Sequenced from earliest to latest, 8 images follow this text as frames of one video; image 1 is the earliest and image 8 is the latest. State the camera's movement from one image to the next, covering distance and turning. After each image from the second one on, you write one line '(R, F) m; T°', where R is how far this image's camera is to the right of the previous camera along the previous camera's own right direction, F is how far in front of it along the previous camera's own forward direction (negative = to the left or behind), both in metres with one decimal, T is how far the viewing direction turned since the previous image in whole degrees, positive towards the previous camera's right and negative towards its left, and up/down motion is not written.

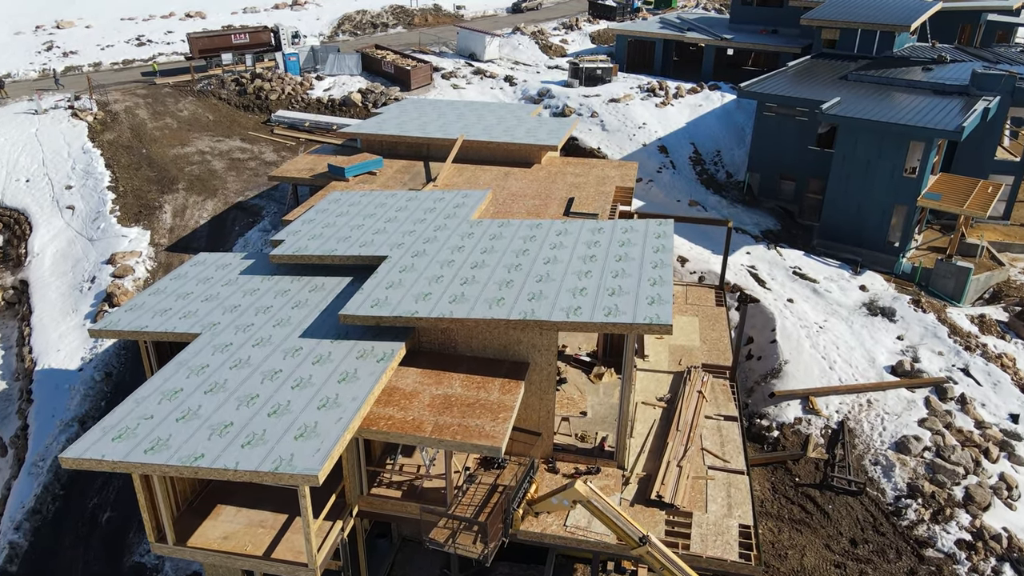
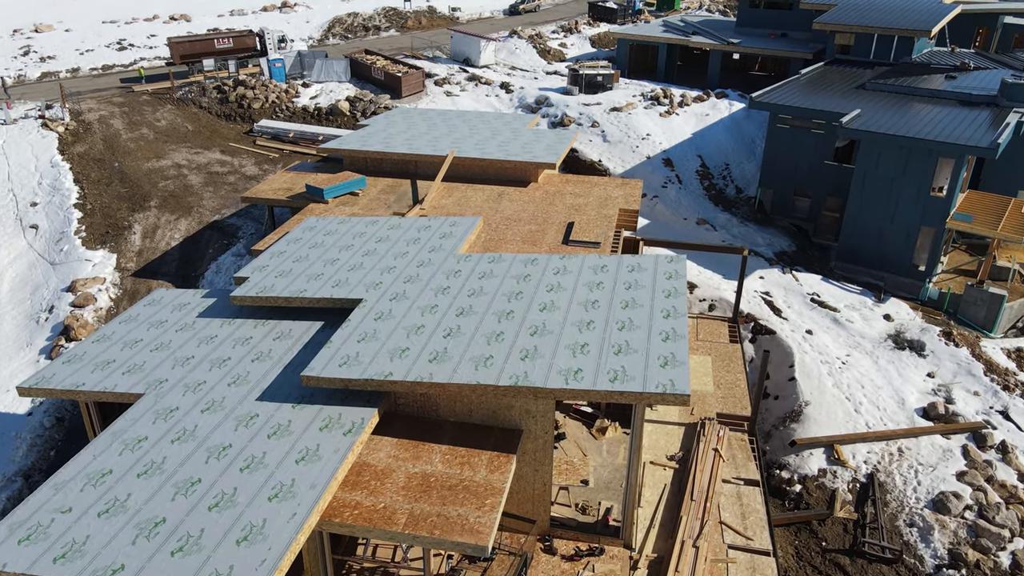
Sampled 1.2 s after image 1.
(+0.2, +2.0) m; 0°
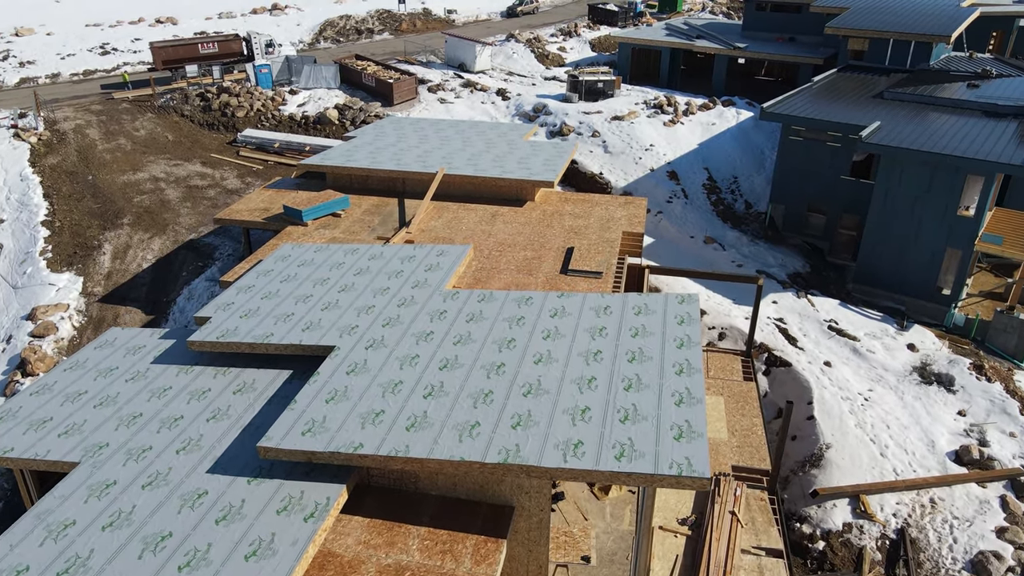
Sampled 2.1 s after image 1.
(+0.2, +1.7) m; 0°
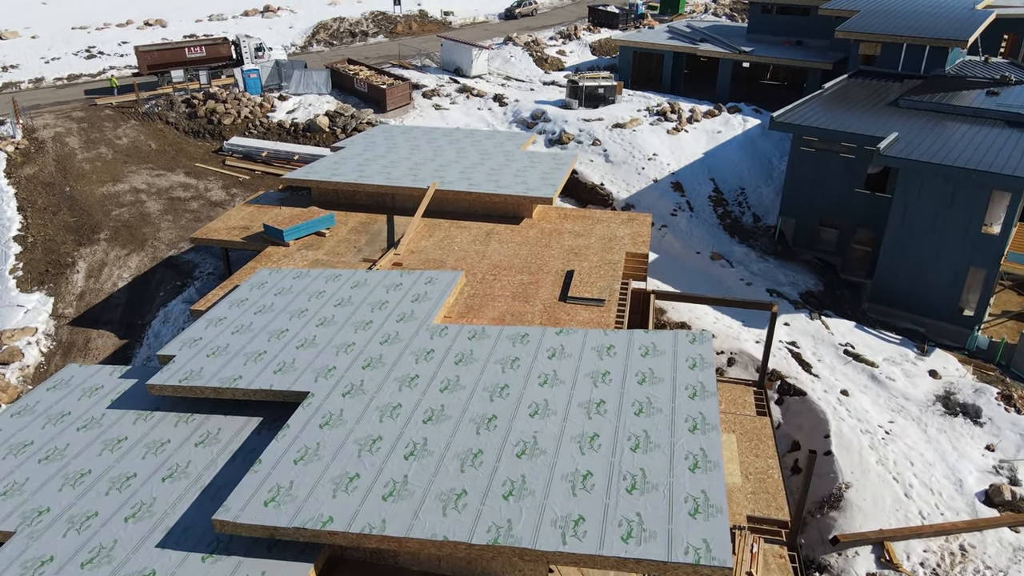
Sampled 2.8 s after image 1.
(+0.1, +1.3) m; 0°
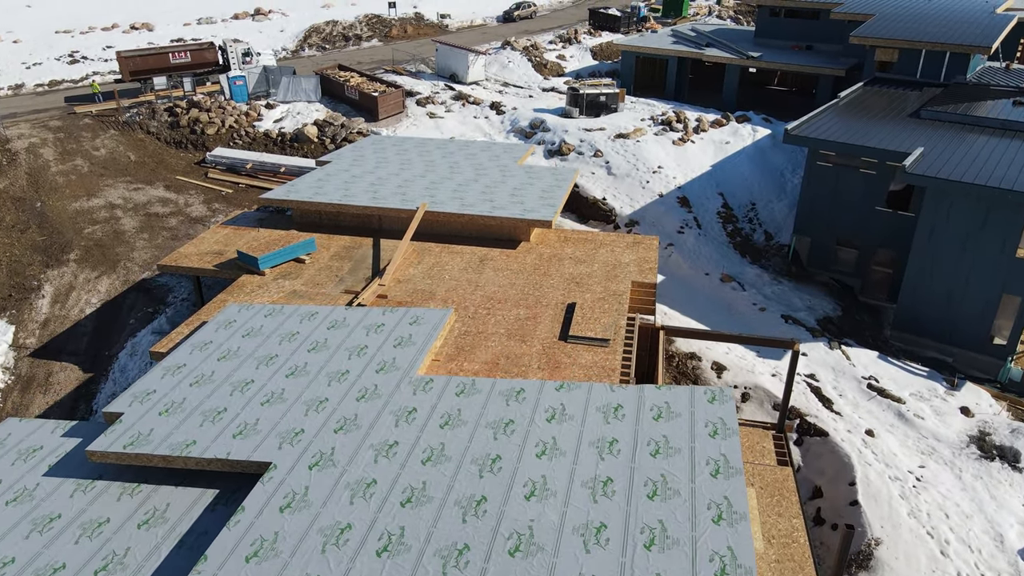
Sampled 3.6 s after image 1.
(+0.1, +1.6) m; 0°
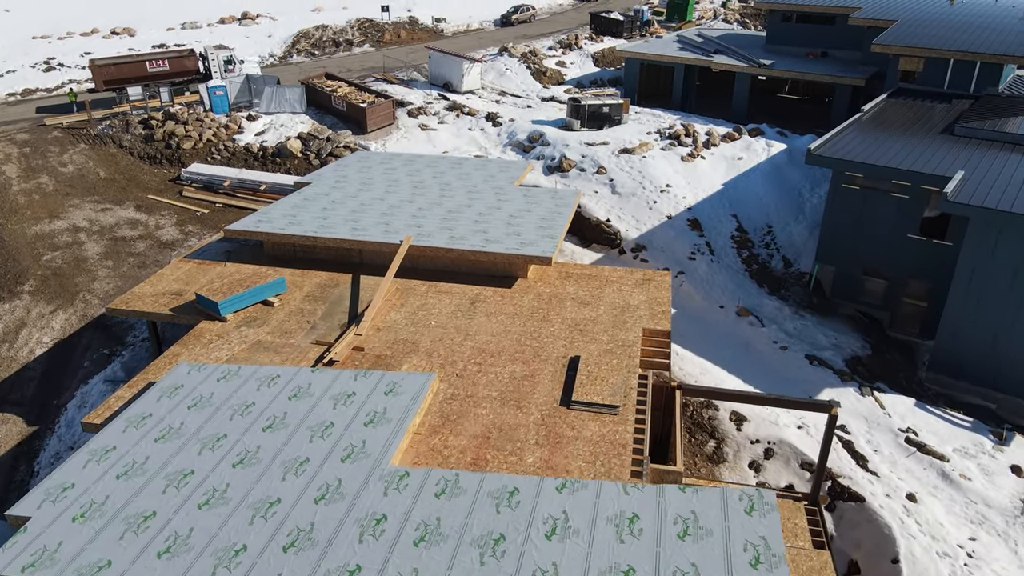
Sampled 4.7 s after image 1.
(+0.1, +2.1) m; 0°
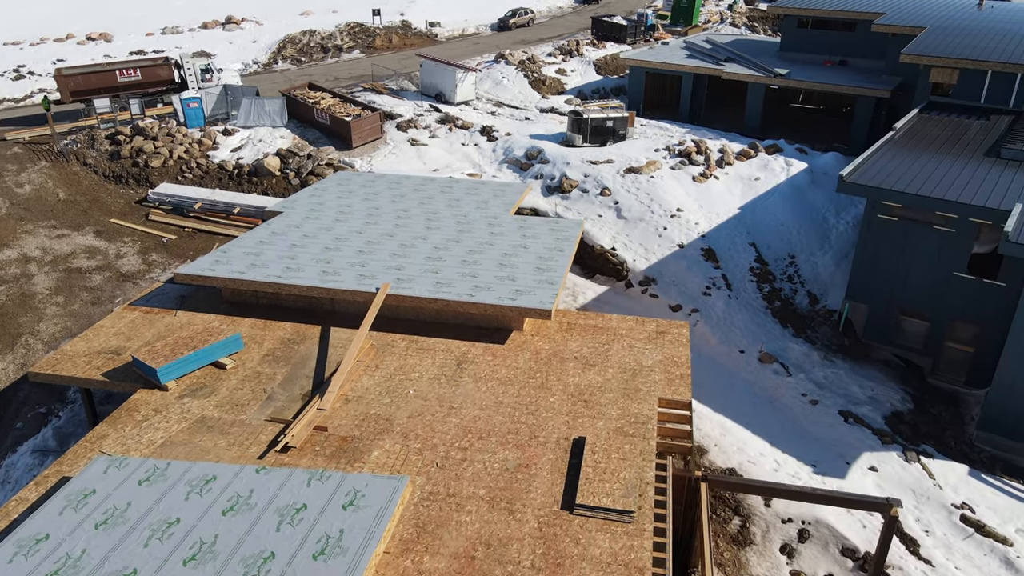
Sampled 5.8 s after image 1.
(+0.1, +2.4) m; 0°
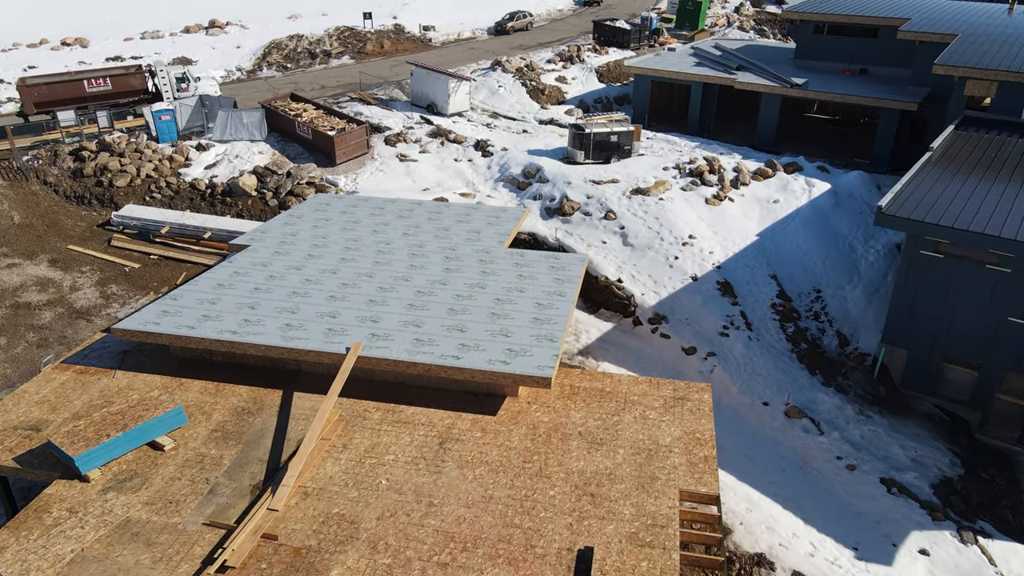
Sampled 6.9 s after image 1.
(+0.1, +2.2) m; 0°
